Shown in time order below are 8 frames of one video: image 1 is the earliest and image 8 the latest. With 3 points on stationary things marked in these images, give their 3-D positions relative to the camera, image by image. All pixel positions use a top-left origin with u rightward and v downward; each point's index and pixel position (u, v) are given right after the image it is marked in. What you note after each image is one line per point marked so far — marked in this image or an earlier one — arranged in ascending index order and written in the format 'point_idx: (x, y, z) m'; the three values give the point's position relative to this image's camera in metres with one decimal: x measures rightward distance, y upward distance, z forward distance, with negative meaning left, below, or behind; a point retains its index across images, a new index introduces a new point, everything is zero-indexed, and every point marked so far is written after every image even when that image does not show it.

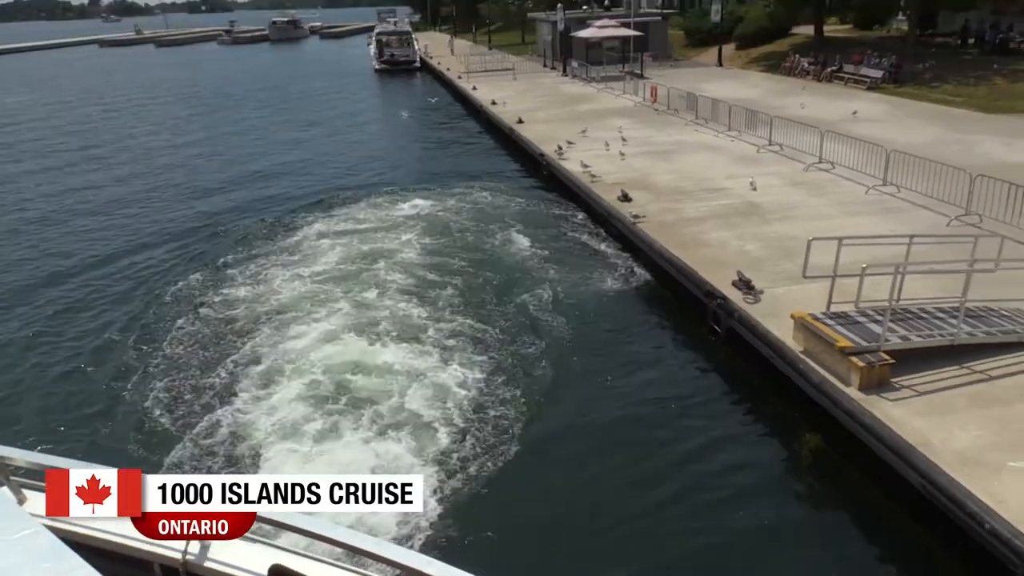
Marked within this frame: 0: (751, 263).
0: (+3.3, +0.4, +12.2) m
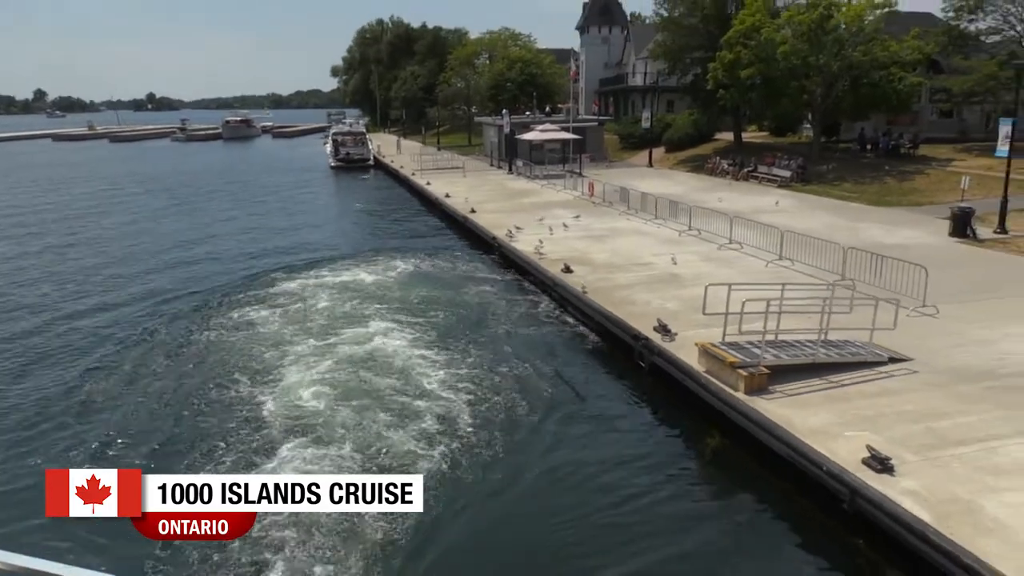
0: (+2.7, -0.4, +15.2) m
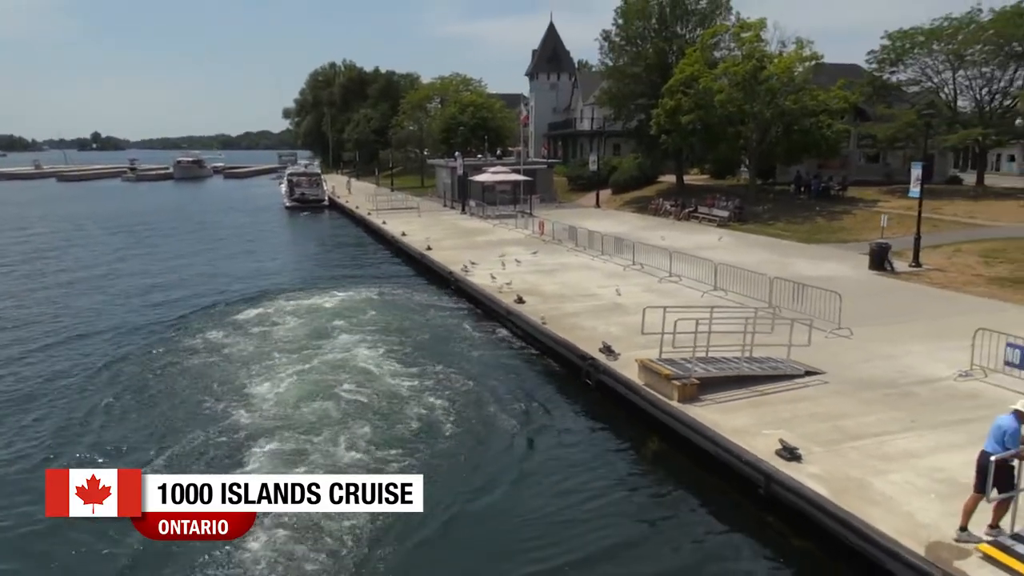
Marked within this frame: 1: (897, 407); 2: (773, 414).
0: (+1.9, -0.9, +16.7) m
1: (+5.3, -1.6, +12.2) m
2: (+3.6, -1.7, +12.1) m
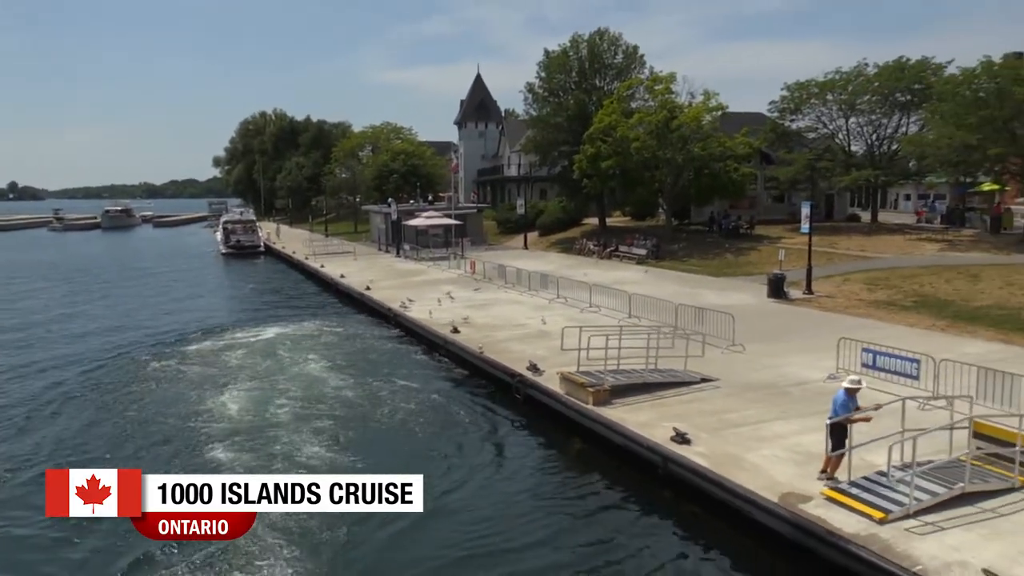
0: (+0.6, -1.5, +18.9) m
1: (+4.3, -1.9, +14.7) m
2: (+2.6, -2.0, +14.5) m
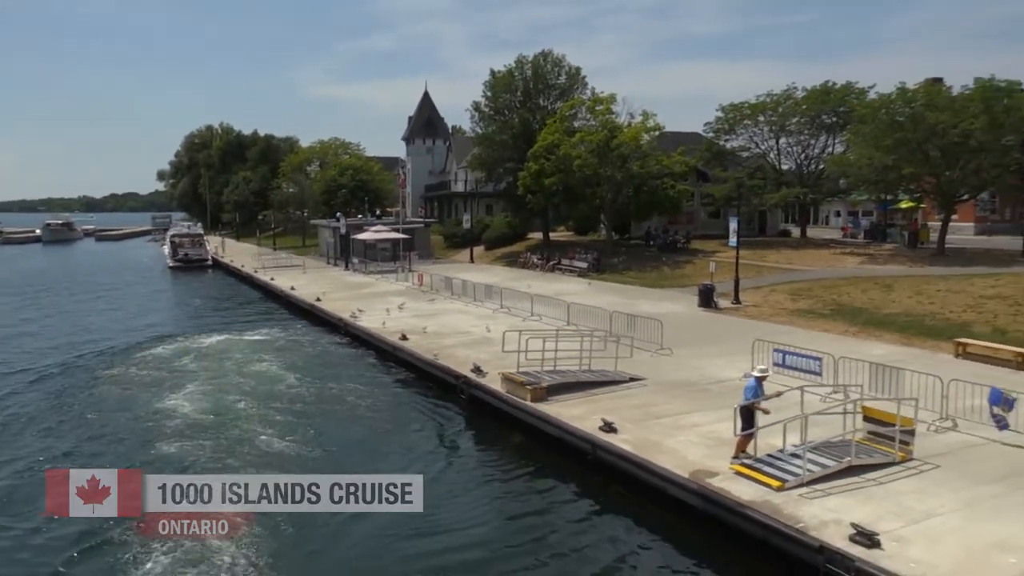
0: (-0.7, -1.7, +20.3) m
1: (+3.3, -2.0, +16.3) m
2: (+1.6, -2.1, +16.0) m
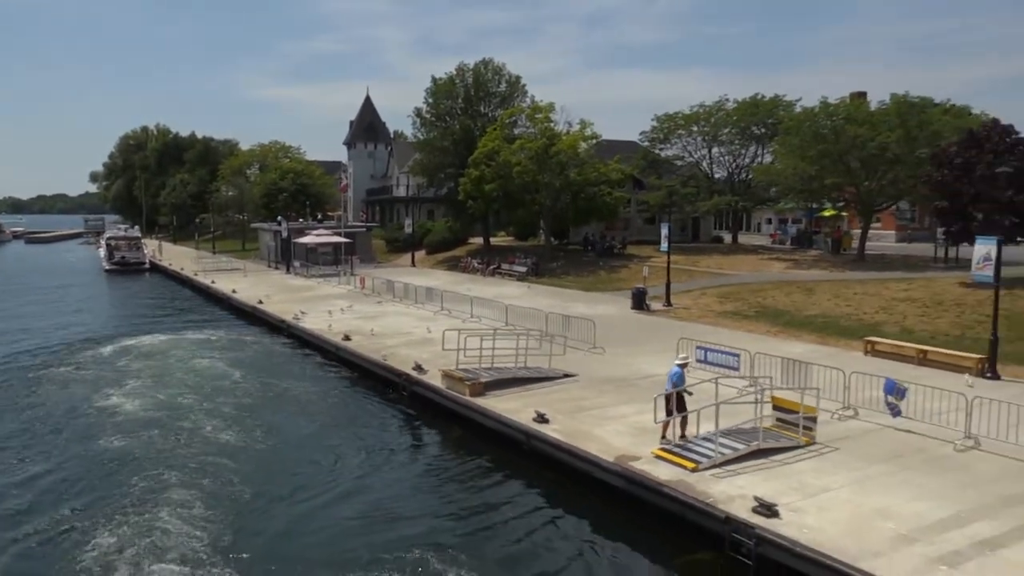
0: (-2.1, -1.7, +21.1) m
1: (+2.1, -2.0, +17.4) m
2: (+0.5, -2.1, +17.0) m
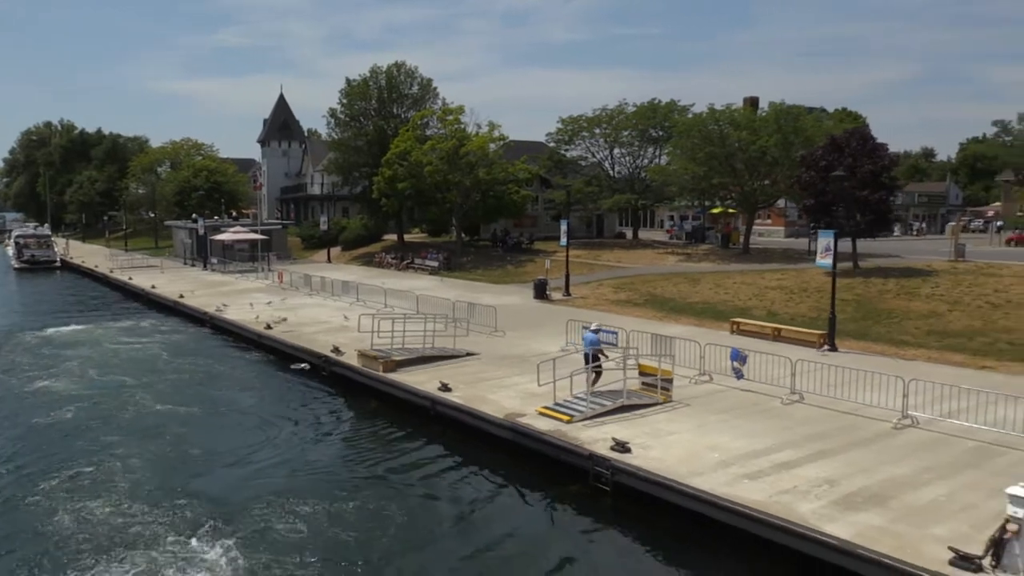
0: (-4.5, -1.4, +23.3) m
1: (+0.1, -1.7, +20.0) m
2: (-1.5, -1.9, +19.4) m
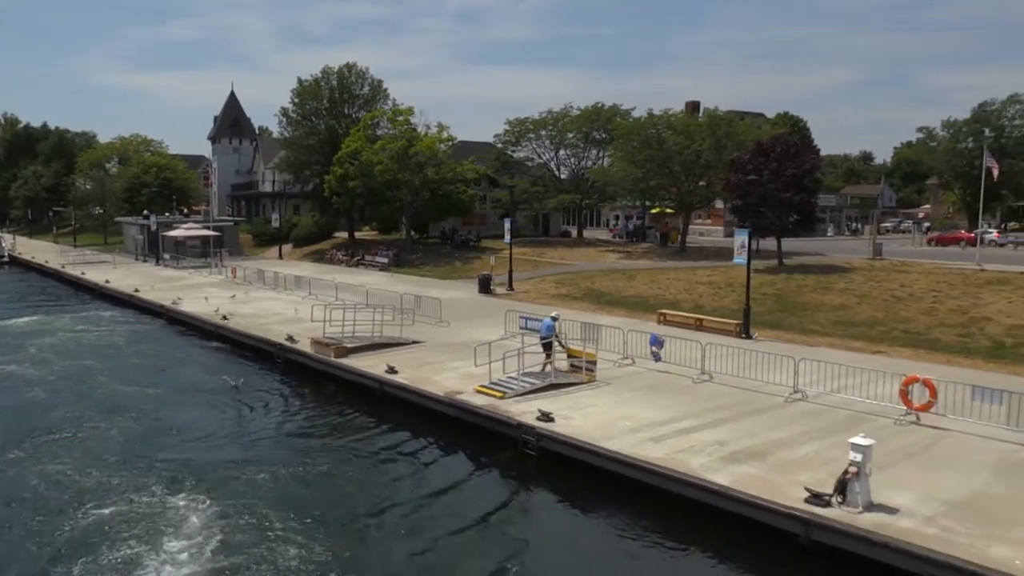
0: (-6.0, -1.2, +24.8) m
1: (-1.3, -1.6, +21.7) m
2: (-2.9, -1.7, +21.0) m
